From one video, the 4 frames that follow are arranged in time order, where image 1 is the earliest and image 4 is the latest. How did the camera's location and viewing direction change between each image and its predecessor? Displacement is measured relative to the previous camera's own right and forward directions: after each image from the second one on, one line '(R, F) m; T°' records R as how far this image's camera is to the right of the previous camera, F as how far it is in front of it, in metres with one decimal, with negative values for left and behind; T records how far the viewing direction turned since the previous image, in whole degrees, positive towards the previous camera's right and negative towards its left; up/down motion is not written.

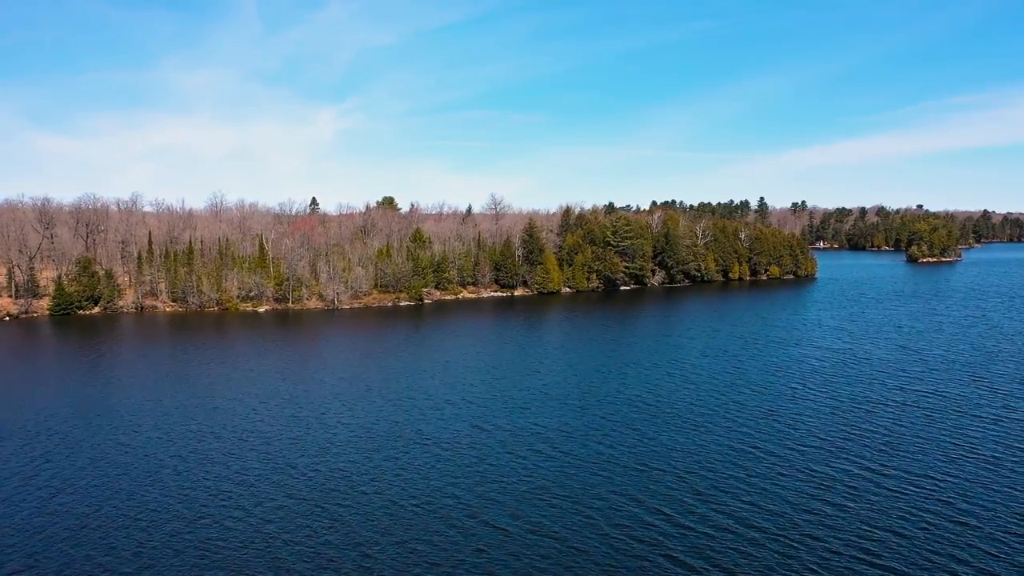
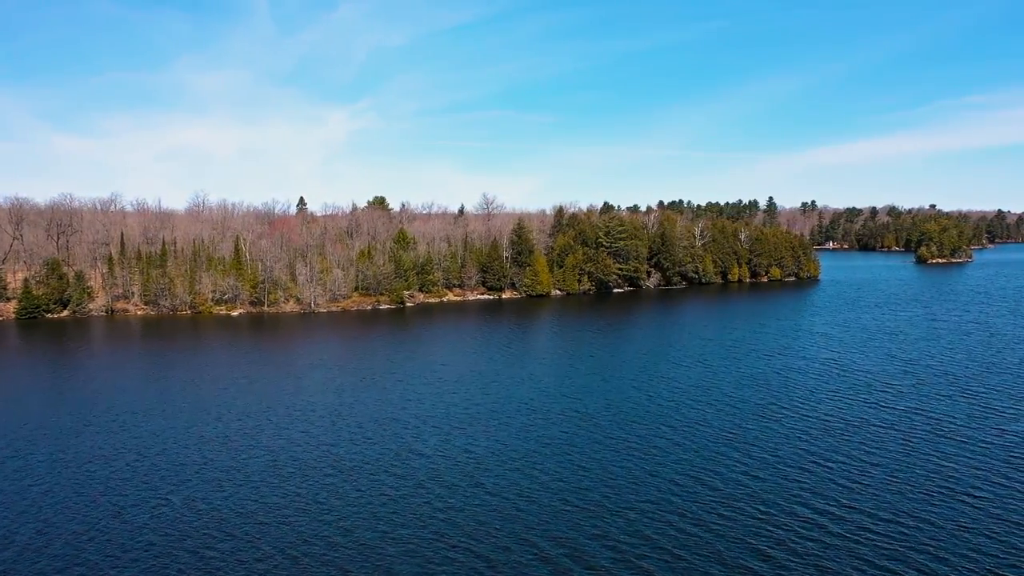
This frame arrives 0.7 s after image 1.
(+3.7, +3.2) m; -1°
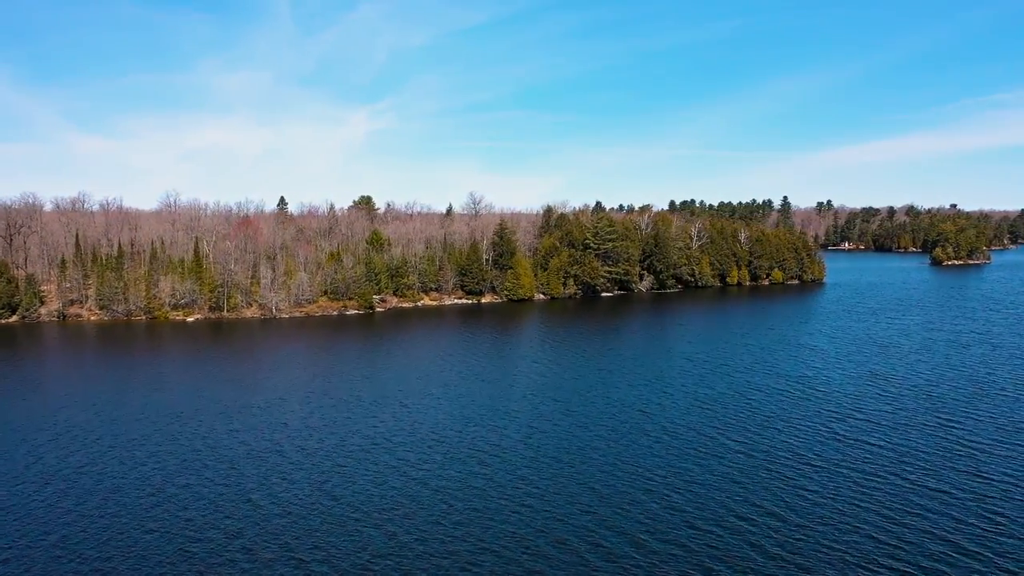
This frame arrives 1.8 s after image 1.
(+5.6, +5.0) m; -1°
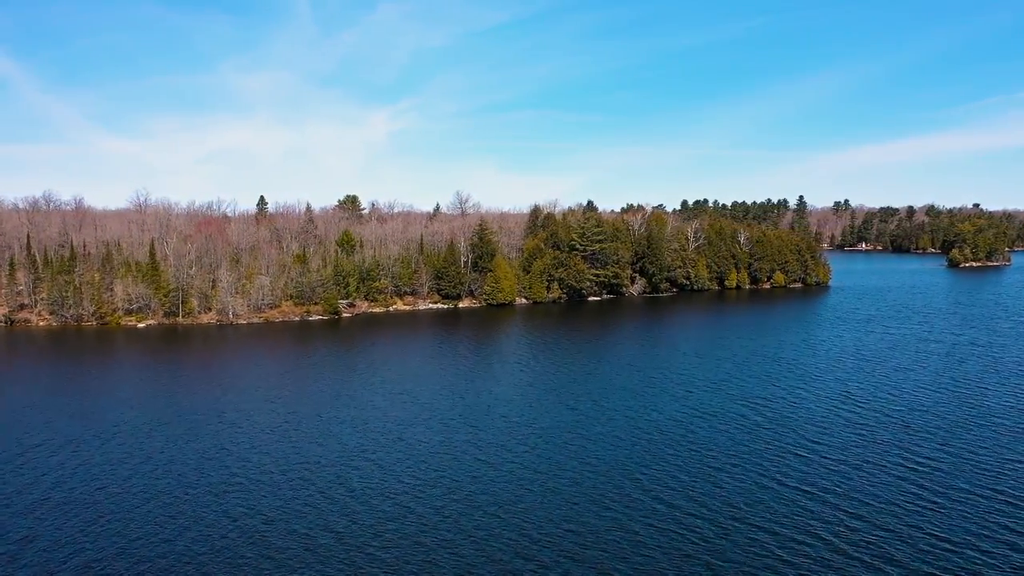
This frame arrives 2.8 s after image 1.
(+5.7, +5.1) m; -1°
